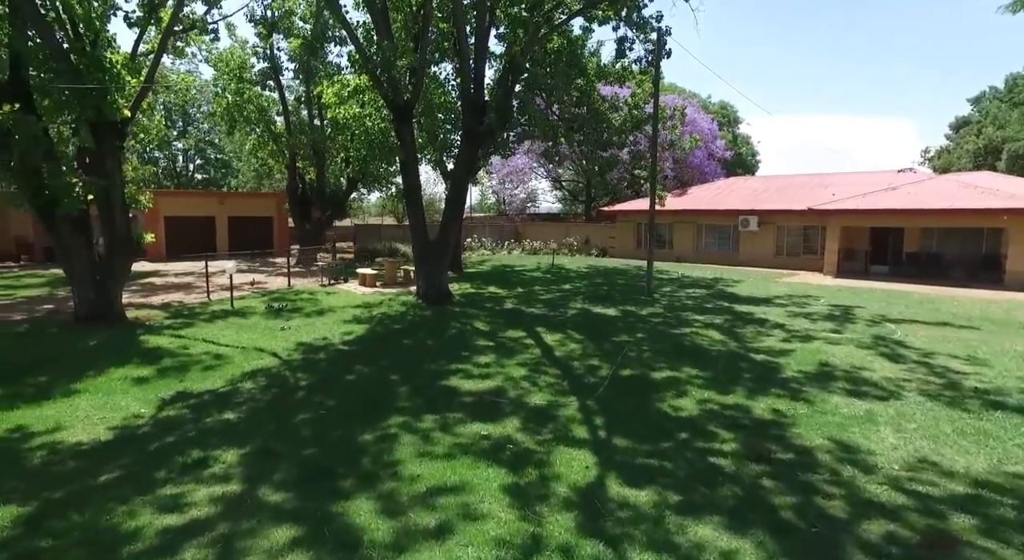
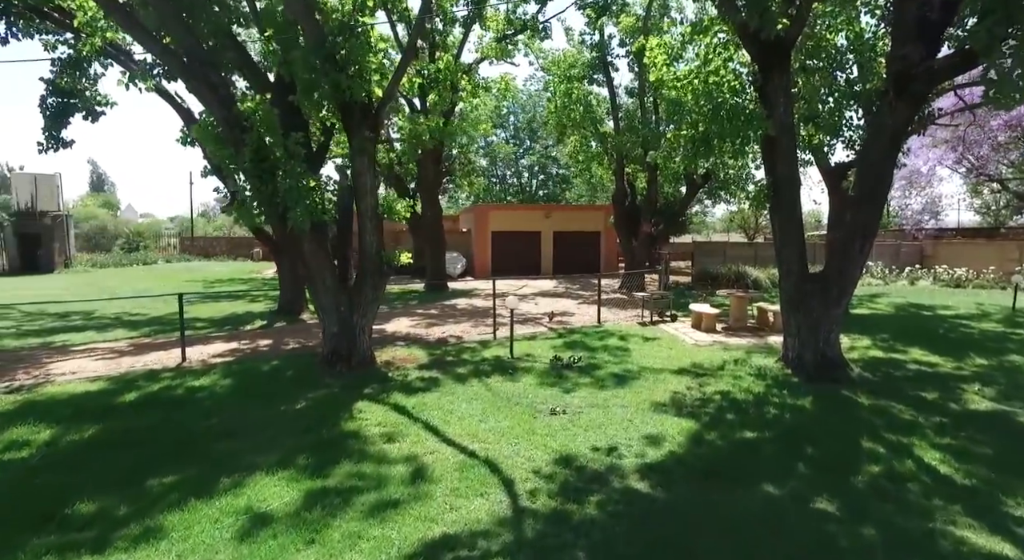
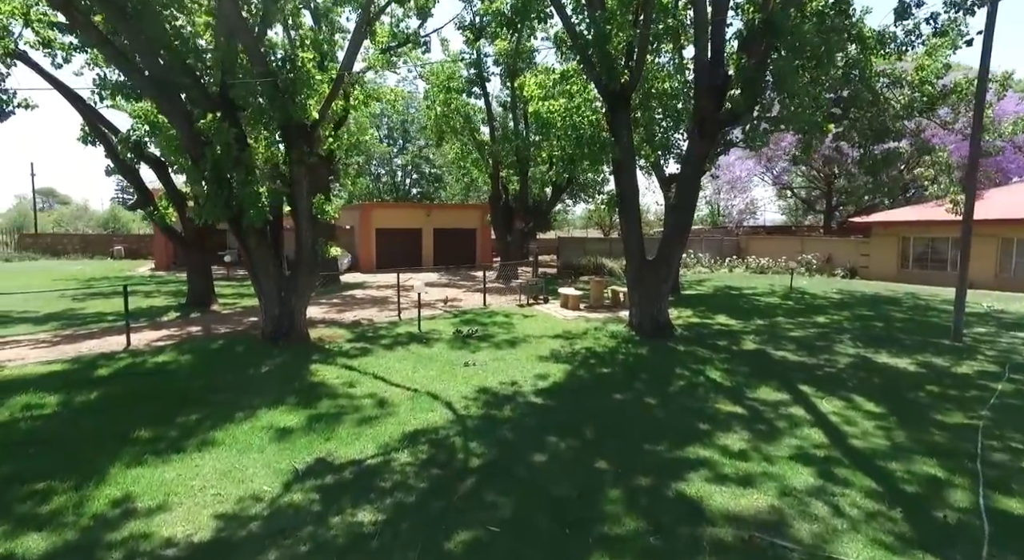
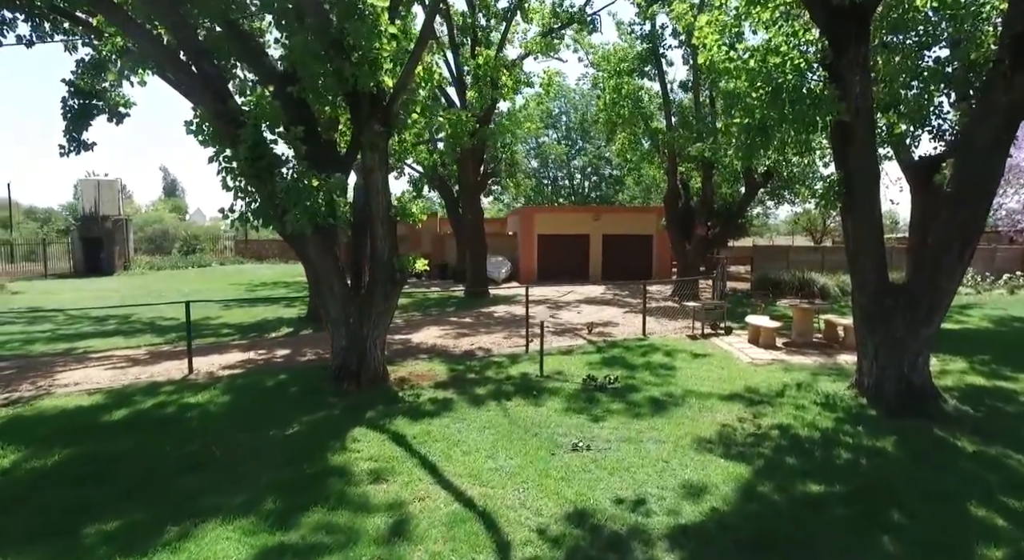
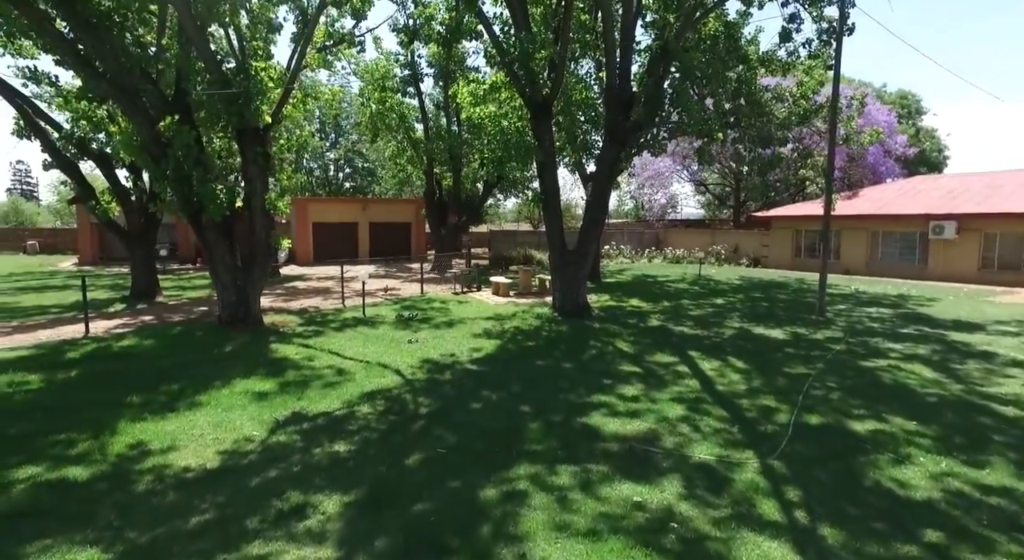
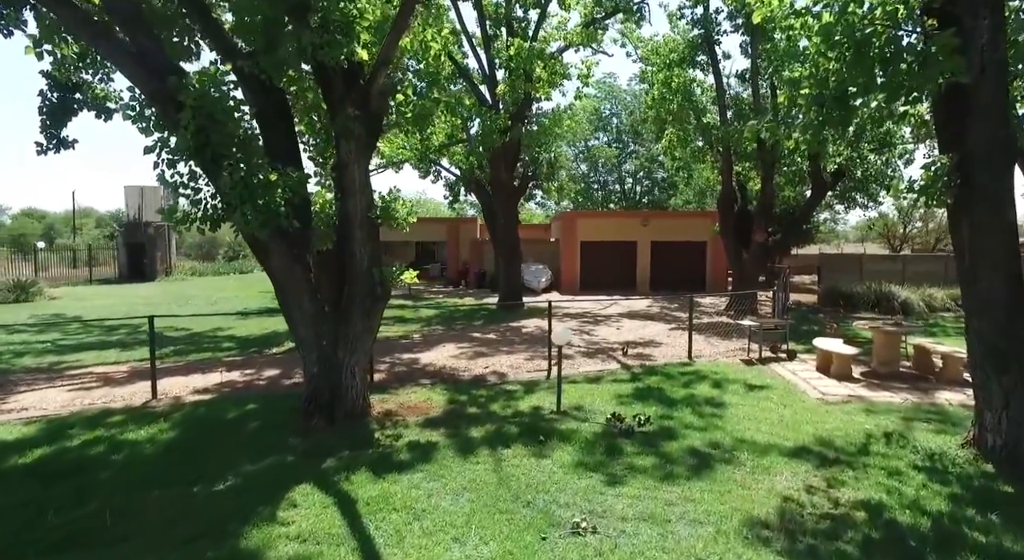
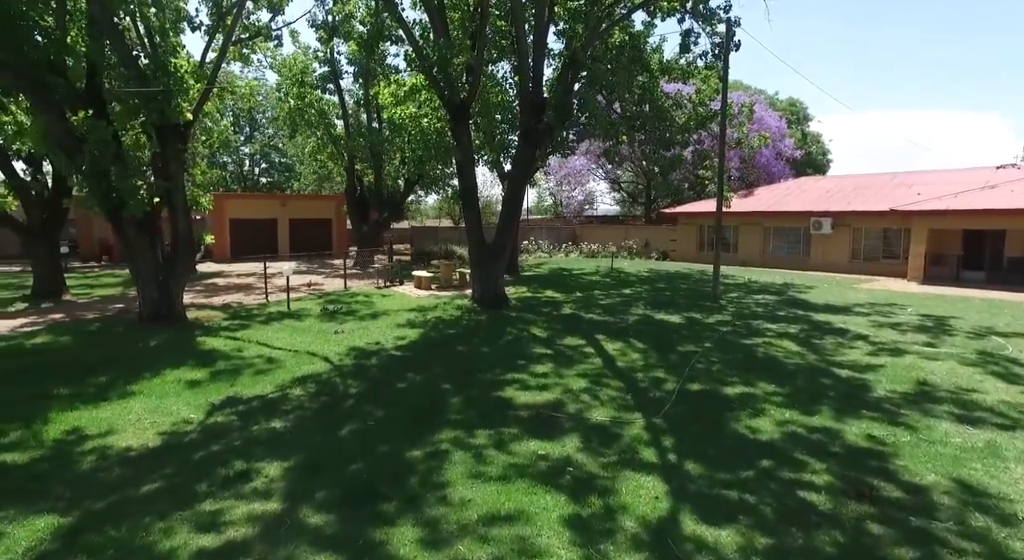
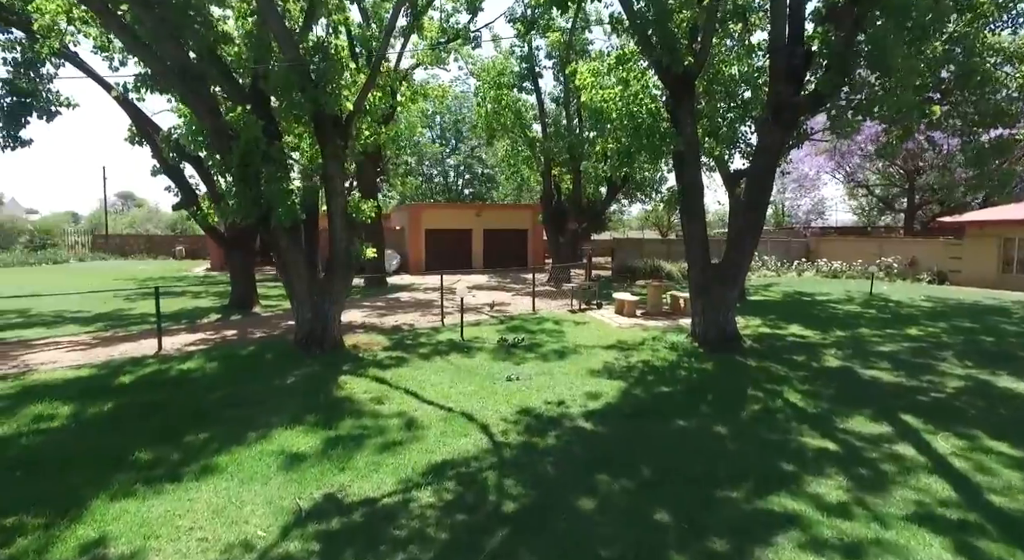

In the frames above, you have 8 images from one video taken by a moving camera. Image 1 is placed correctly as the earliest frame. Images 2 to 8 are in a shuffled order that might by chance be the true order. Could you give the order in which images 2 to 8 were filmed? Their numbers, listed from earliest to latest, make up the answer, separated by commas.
7, 5, 3, 8, 2, 4, 6
